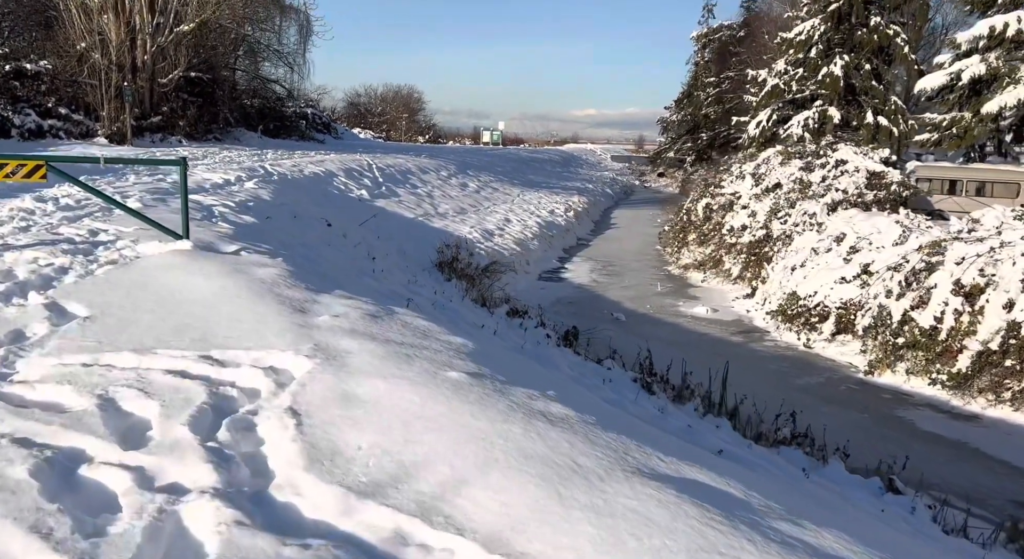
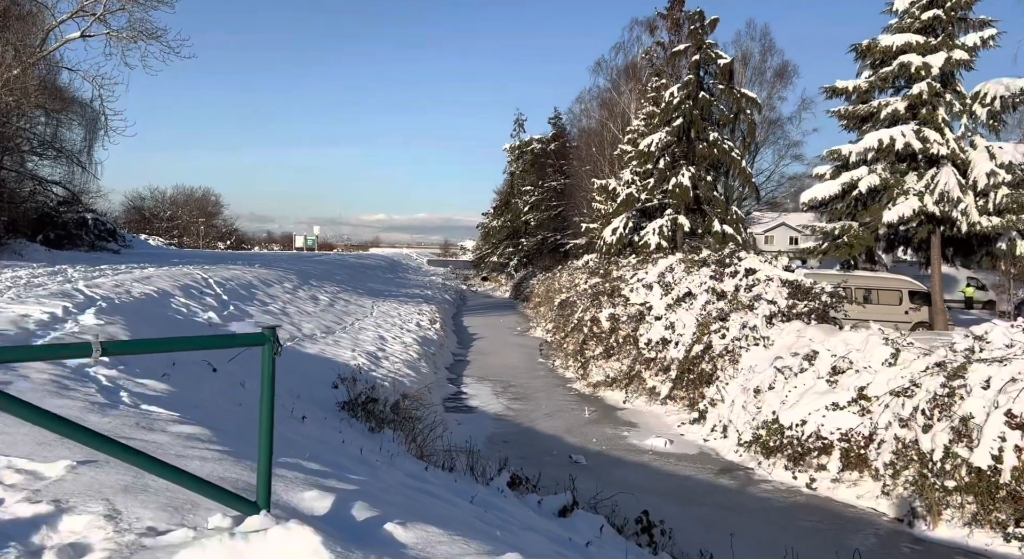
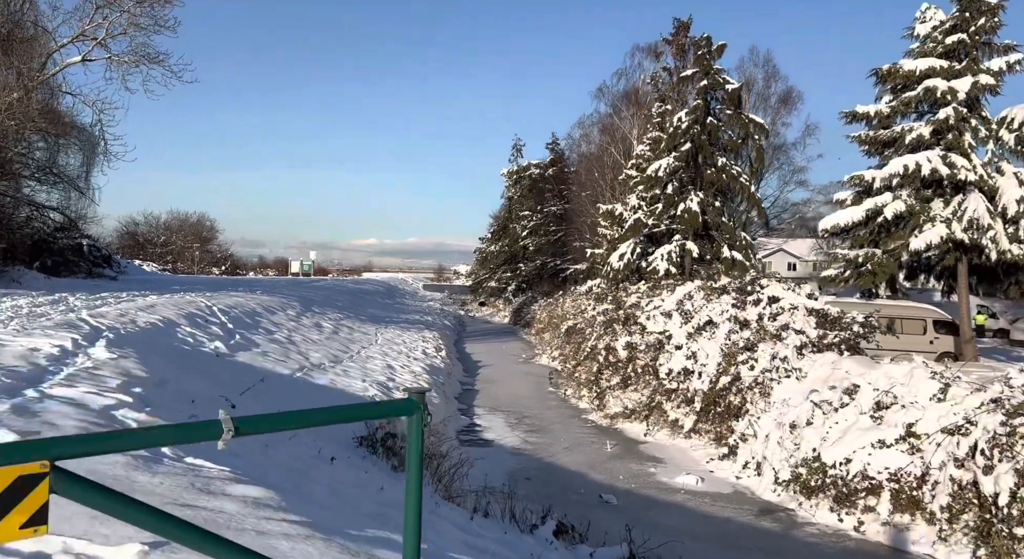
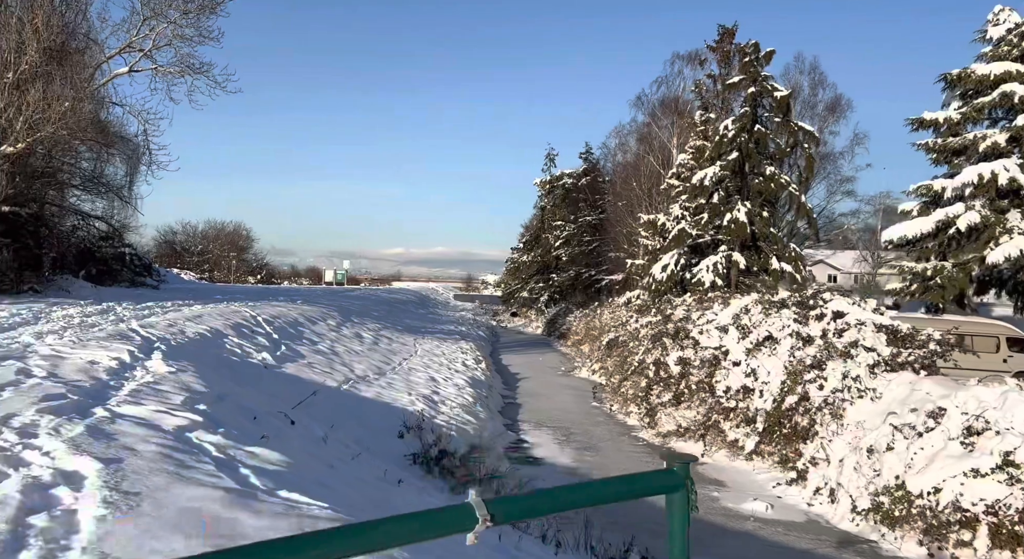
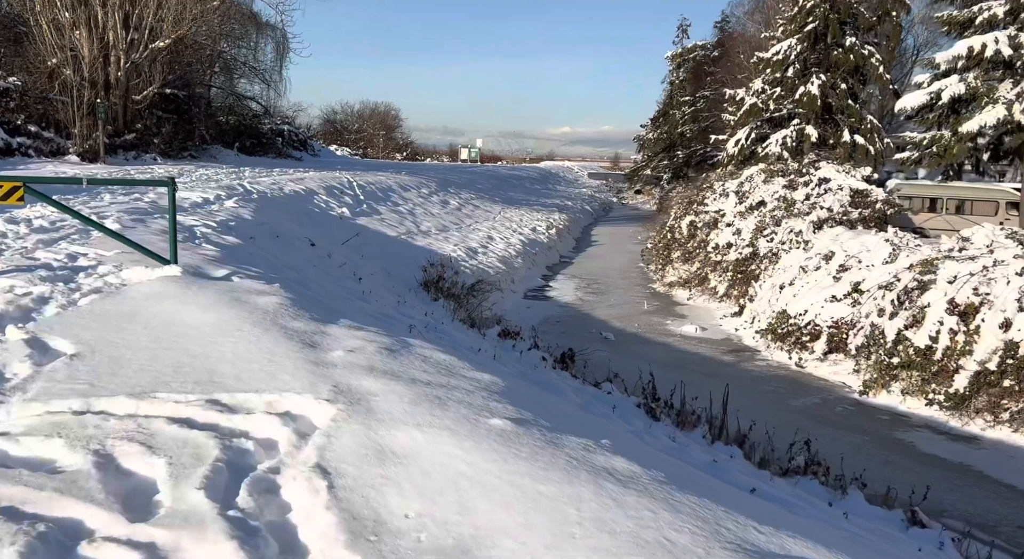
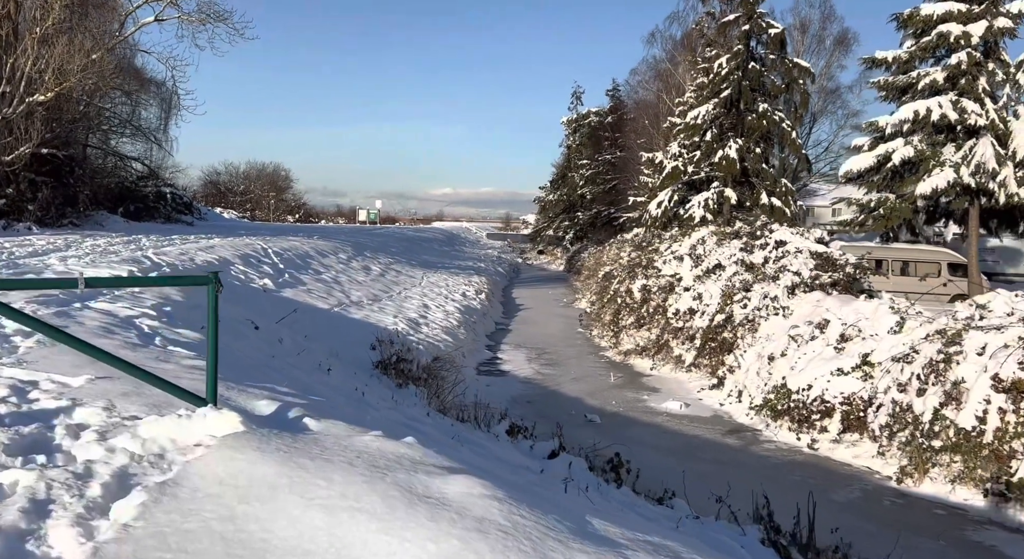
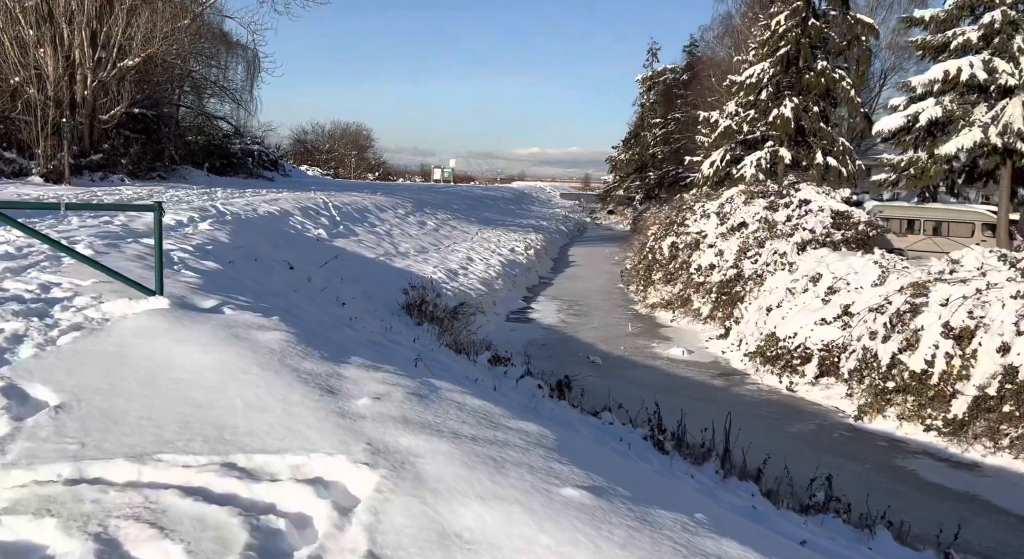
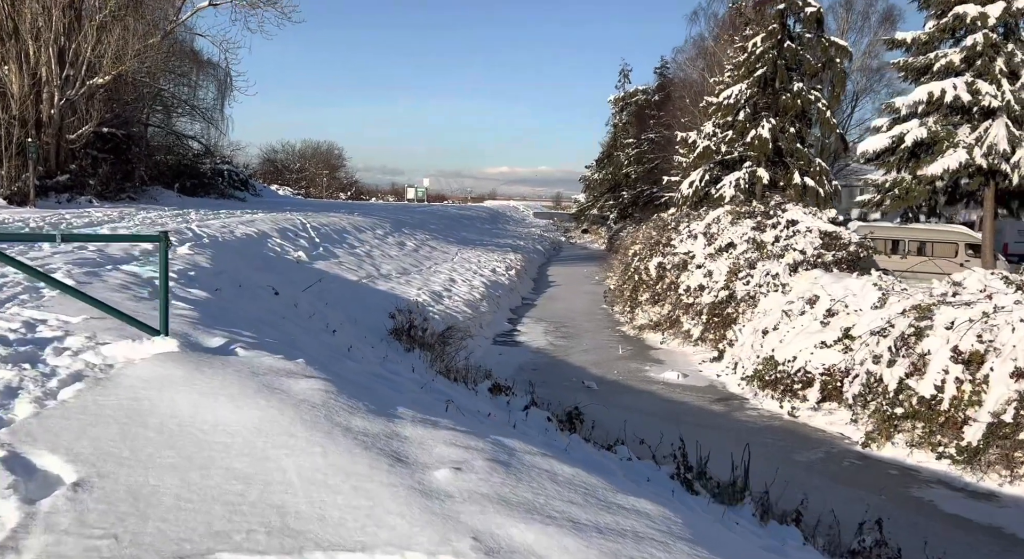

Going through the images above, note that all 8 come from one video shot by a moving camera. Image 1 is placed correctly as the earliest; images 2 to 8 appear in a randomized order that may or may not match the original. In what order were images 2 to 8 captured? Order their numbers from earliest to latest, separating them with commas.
5, 7, 8, 6, 2, 3, 4
